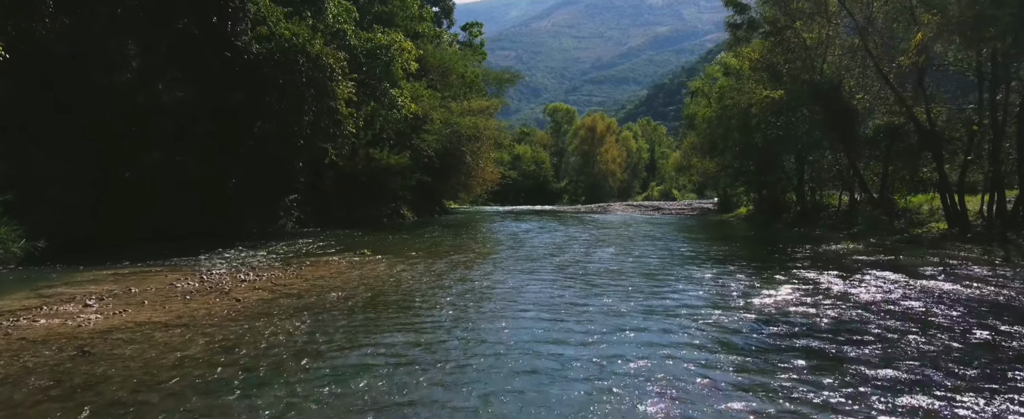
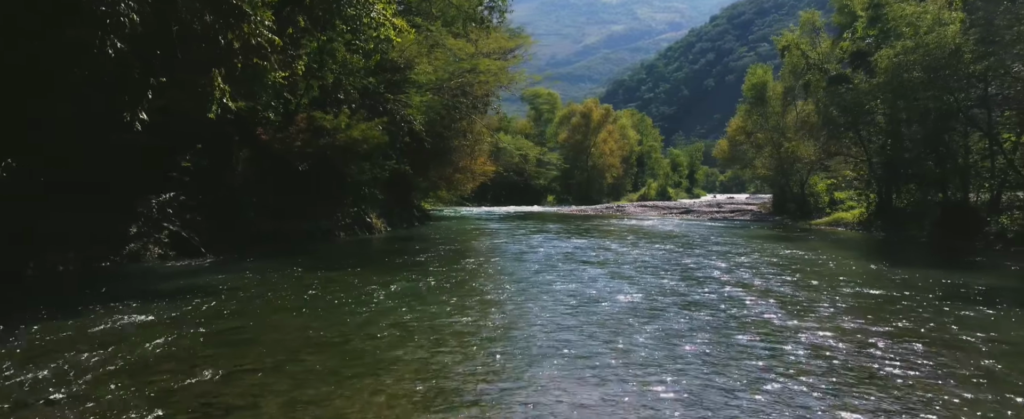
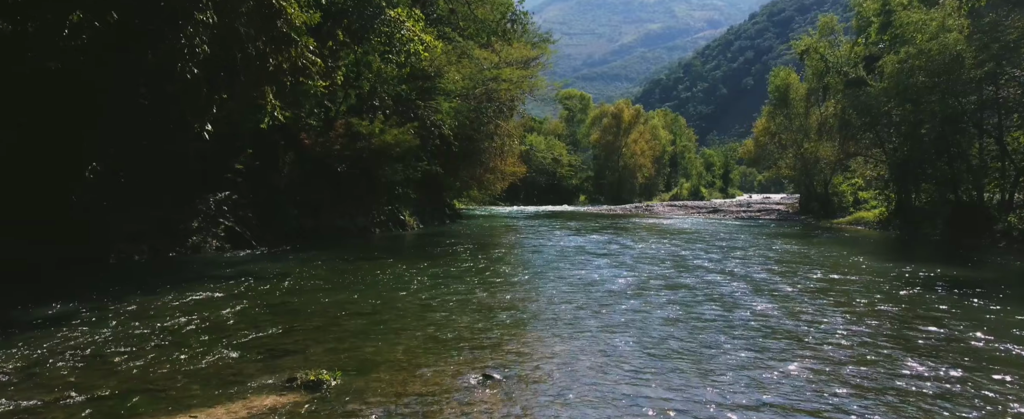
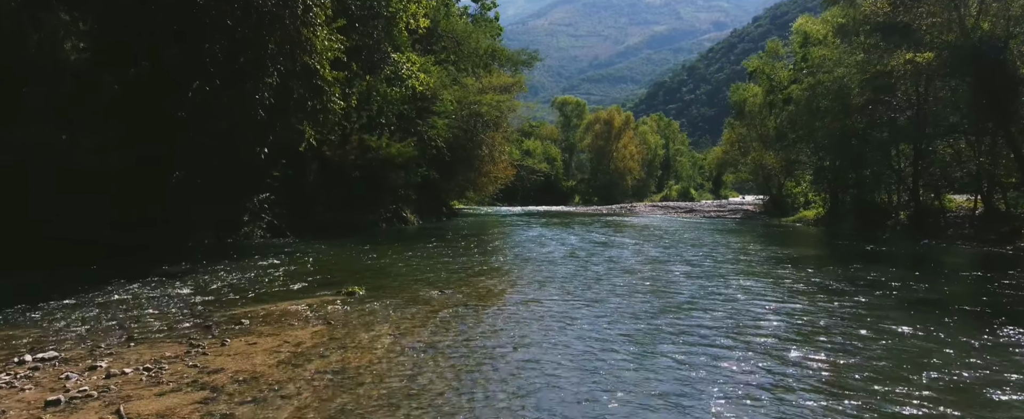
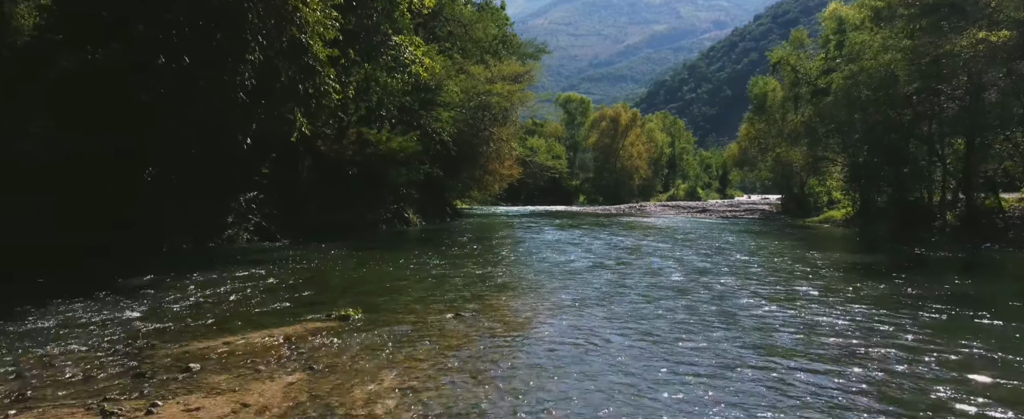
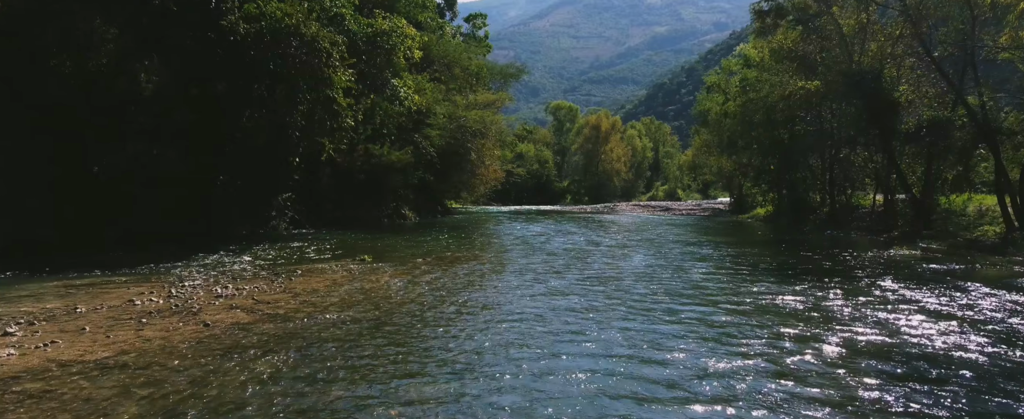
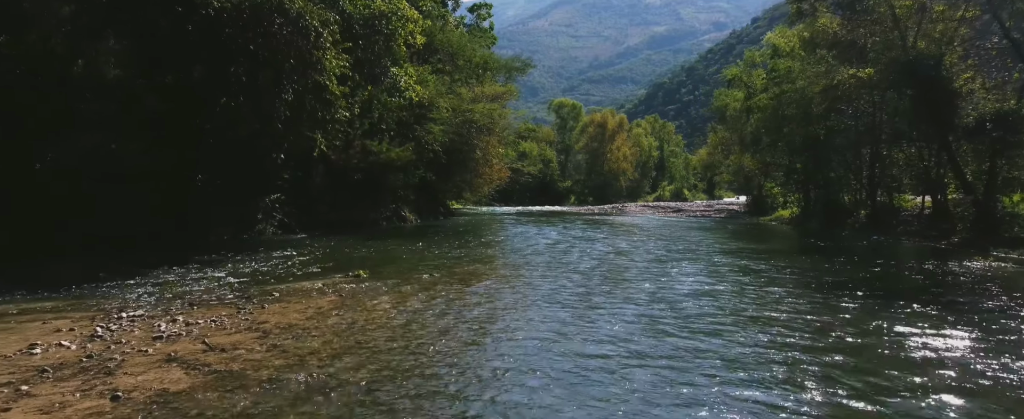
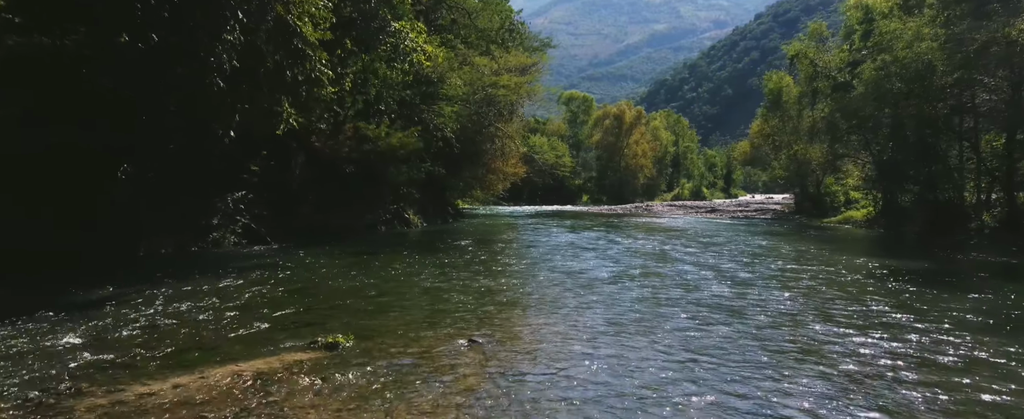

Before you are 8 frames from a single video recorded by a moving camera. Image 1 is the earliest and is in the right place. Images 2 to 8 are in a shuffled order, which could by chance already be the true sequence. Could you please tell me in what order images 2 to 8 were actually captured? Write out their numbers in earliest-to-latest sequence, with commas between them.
6, 7, 4, 5, 8, 3, 2
